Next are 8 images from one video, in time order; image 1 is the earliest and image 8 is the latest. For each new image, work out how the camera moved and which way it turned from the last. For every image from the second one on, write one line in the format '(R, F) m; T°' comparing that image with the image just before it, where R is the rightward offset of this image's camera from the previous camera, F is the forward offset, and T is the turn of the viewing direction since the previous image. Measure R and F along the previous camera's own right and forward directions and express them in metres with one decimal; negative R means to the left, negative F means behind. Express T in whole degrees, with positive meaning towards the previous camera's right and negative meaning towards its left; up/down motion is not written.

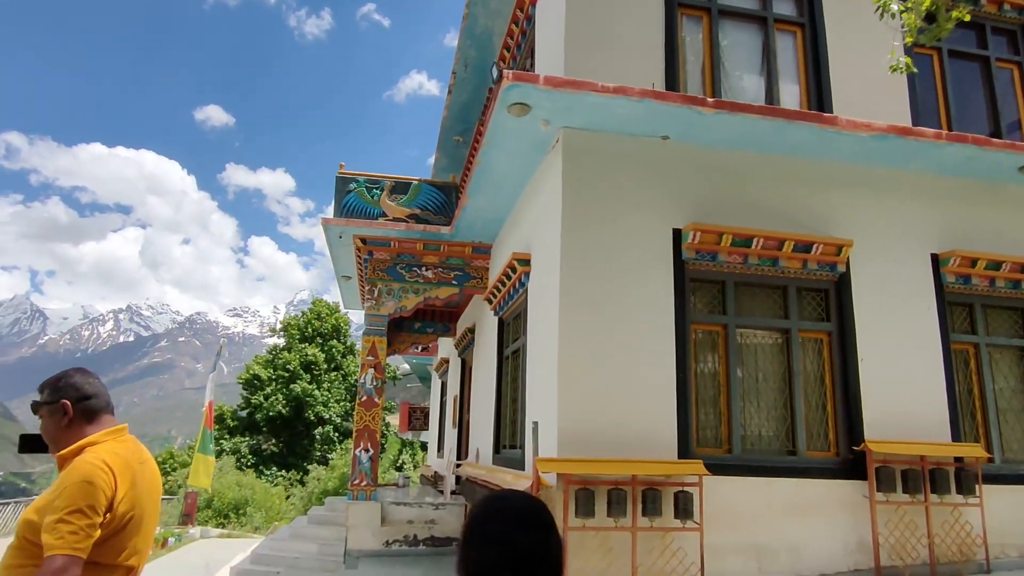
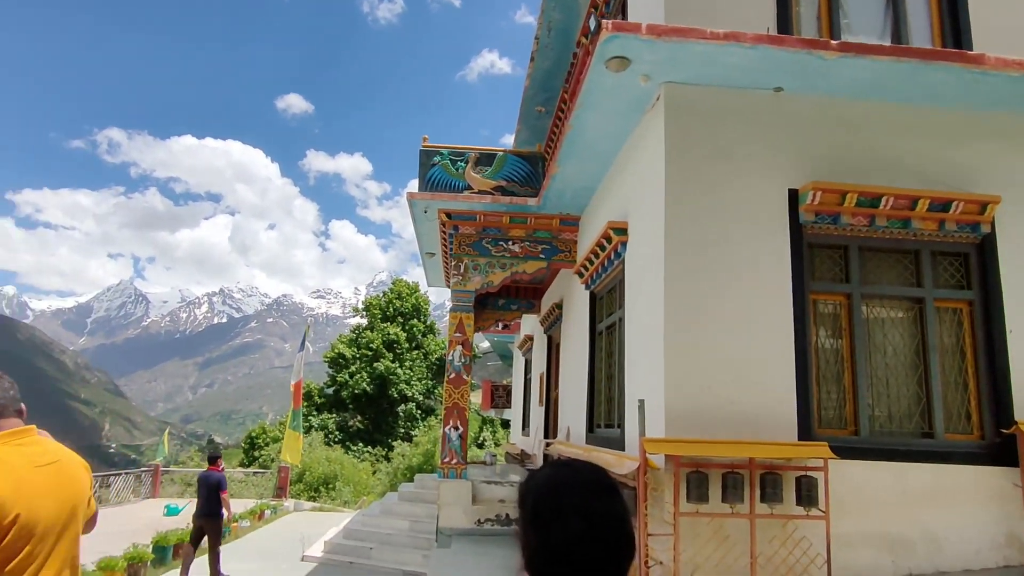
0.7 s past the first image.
(-0.2, +0.3) m; -6°
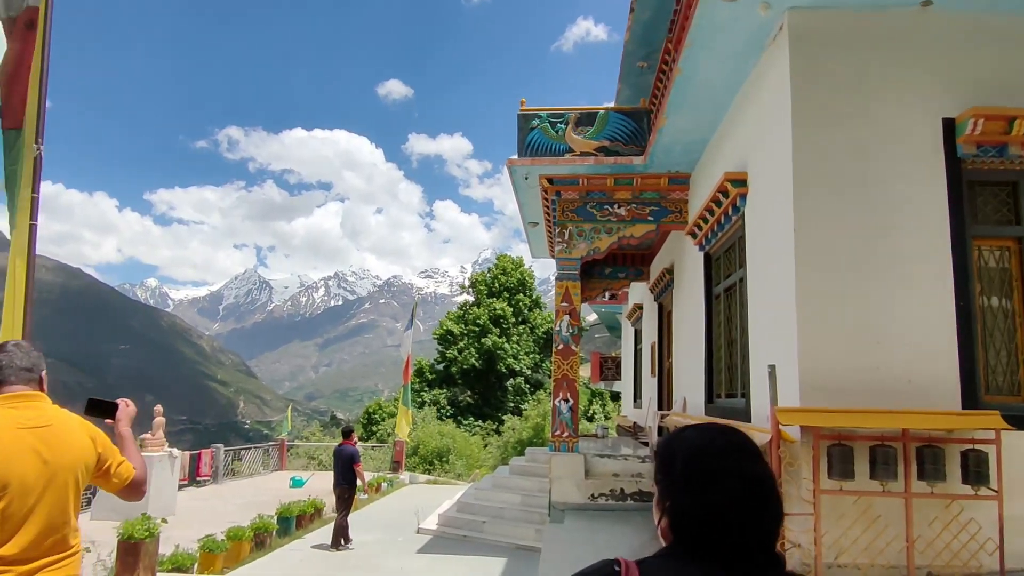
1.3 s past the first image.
(0.0, +0.3) m; -9°
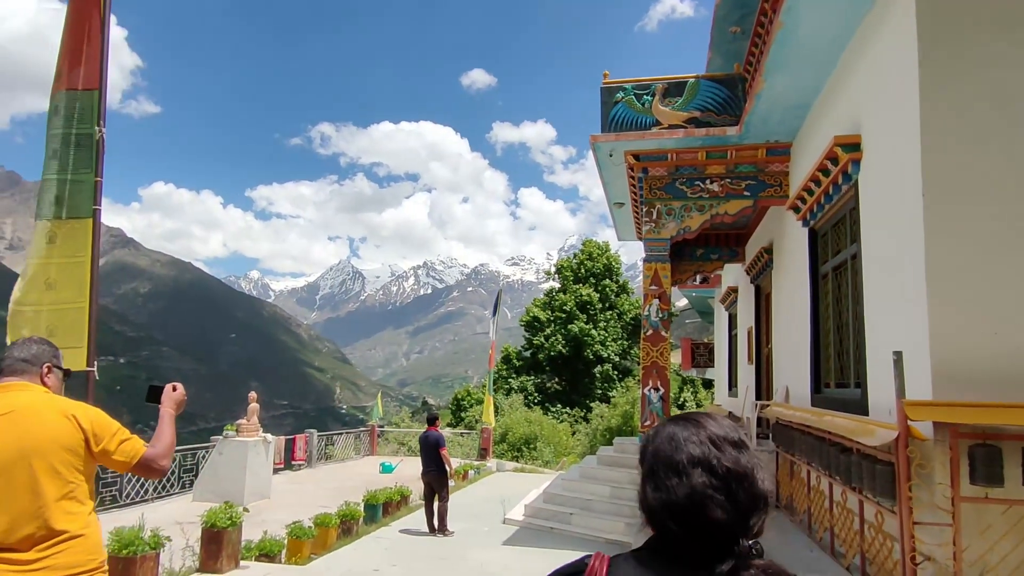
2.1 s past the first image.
(0.0, +0.3) m; -7°
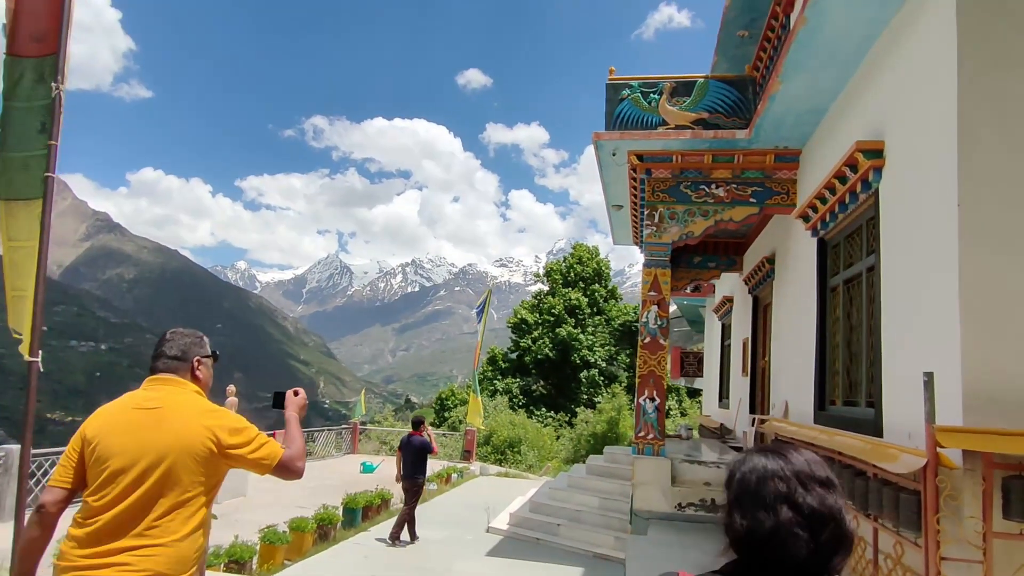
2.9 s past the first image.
(-0.1, +0.3) m; +1°
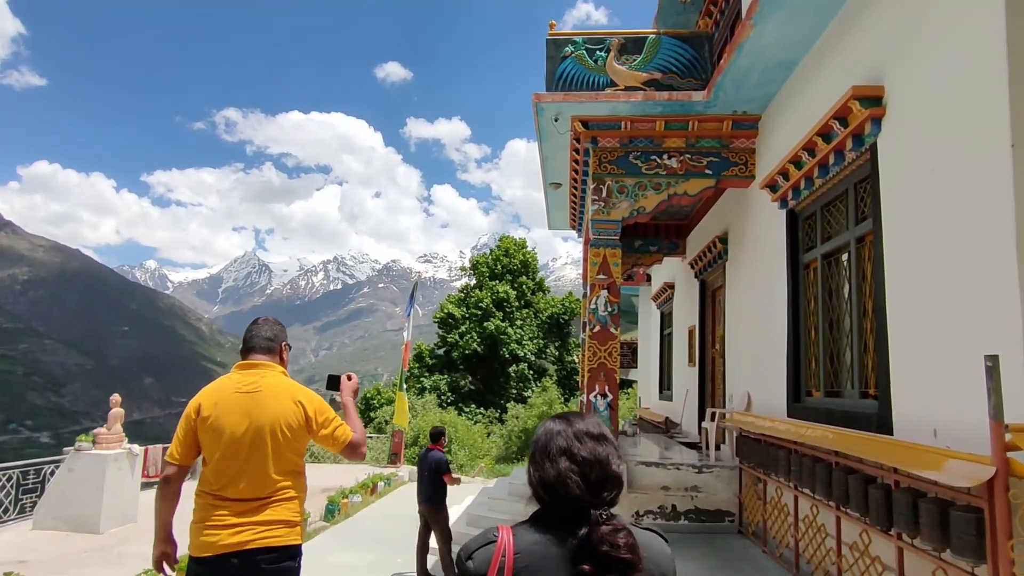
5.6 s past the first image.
(-0.1, +0.9) m; +7°
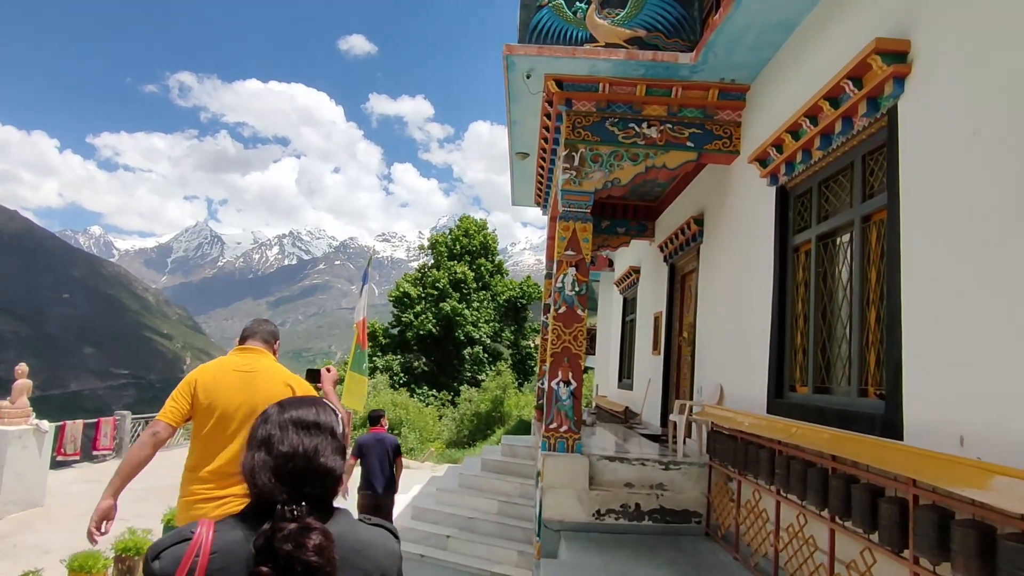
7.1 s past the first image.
(0.0, +0.6) m; +4°
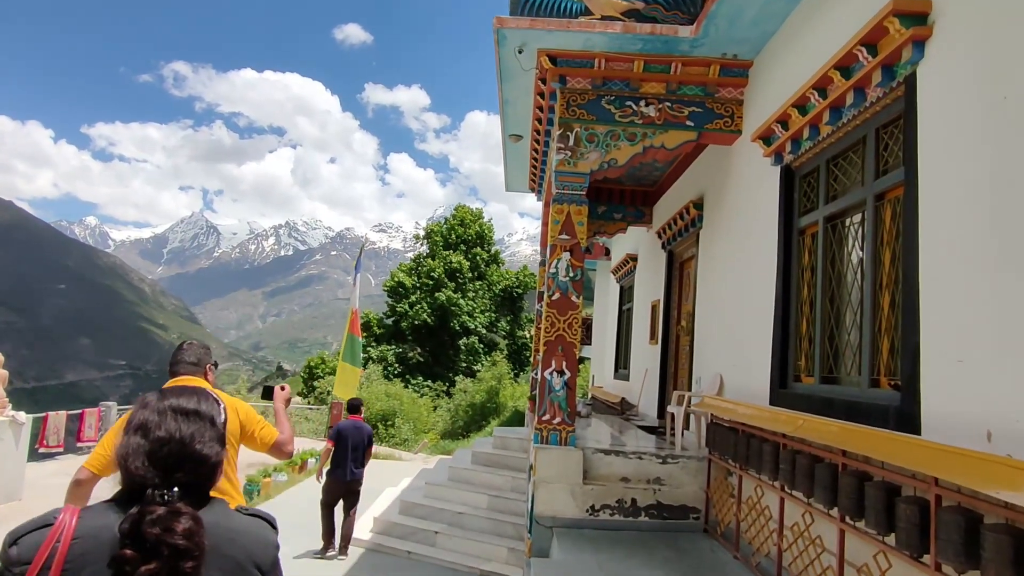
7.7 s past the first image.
(0.0, +0.3) m; 0°
